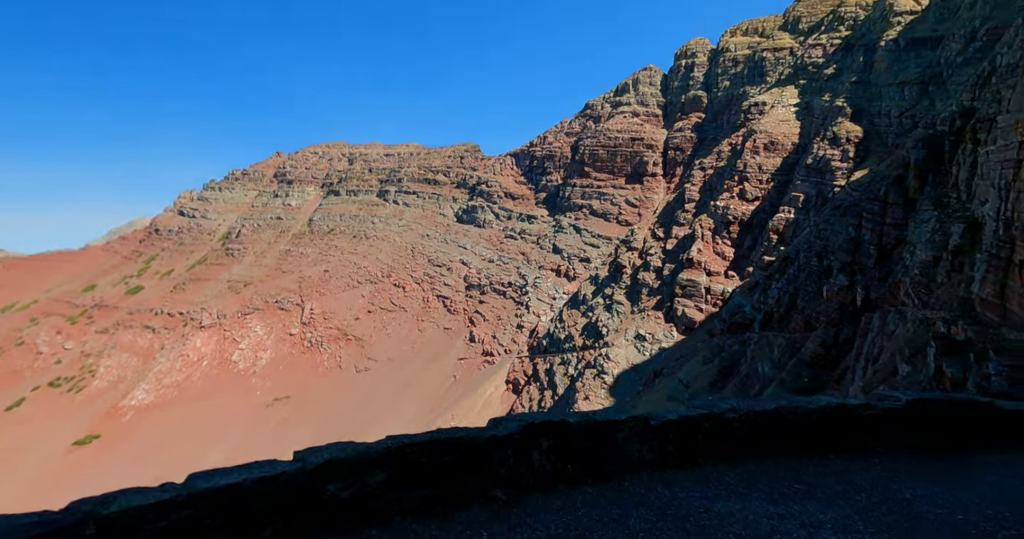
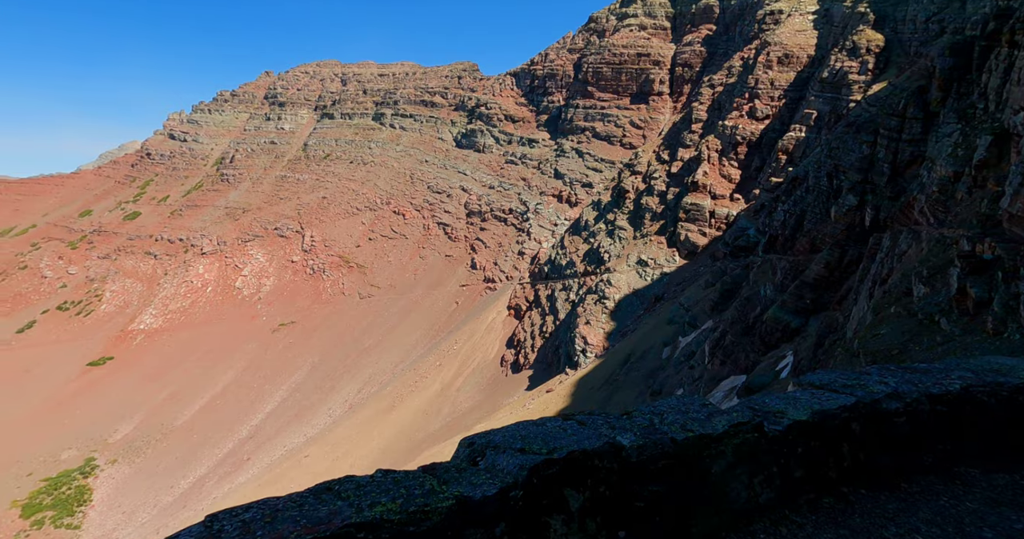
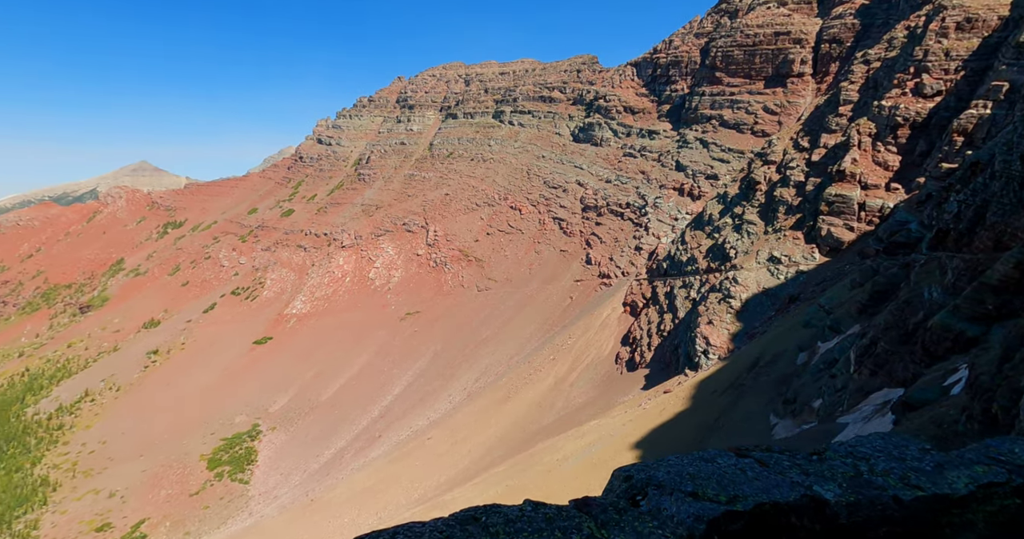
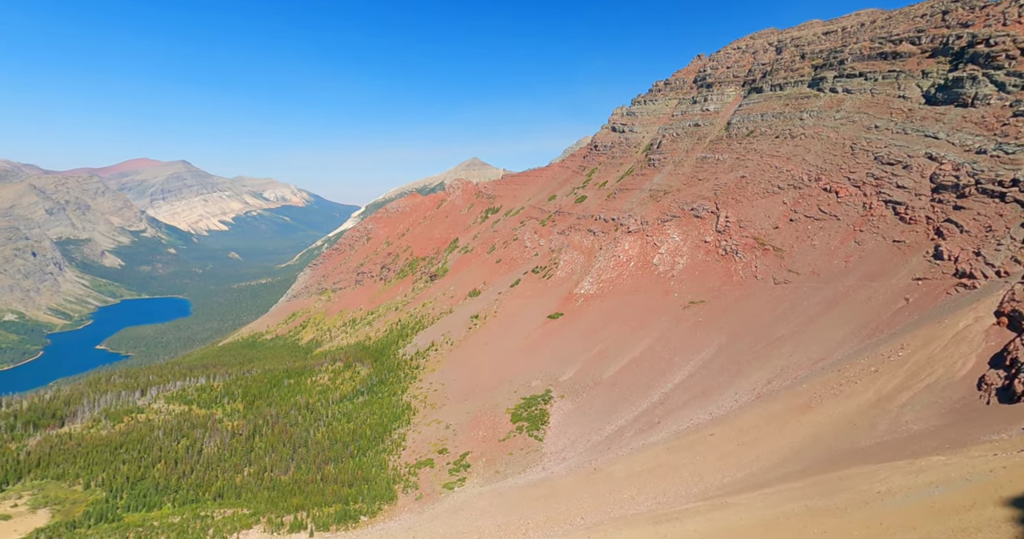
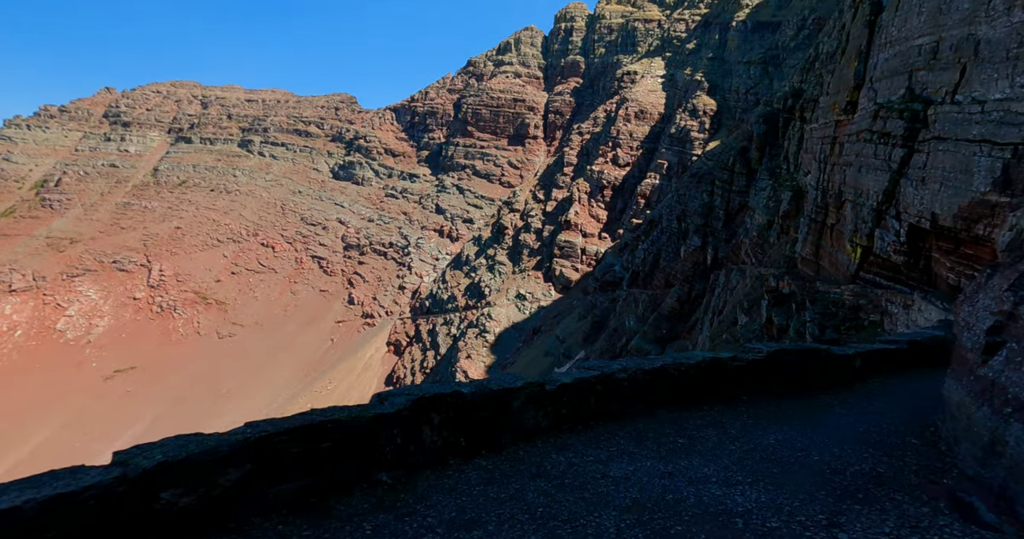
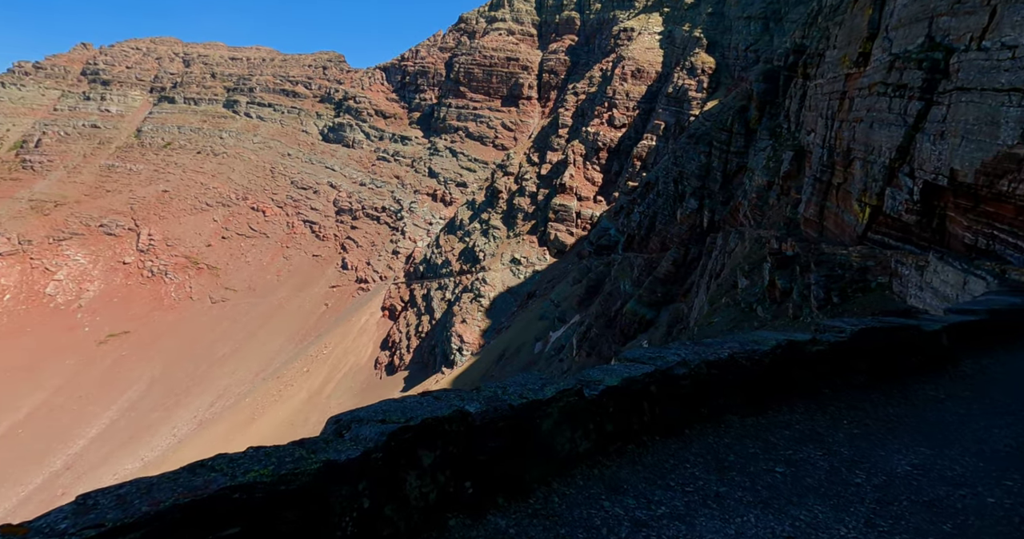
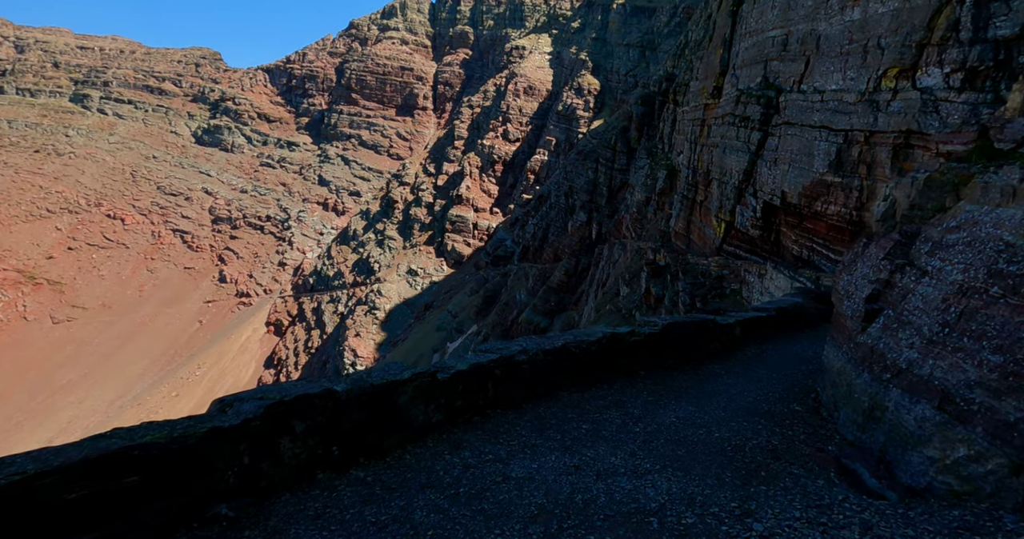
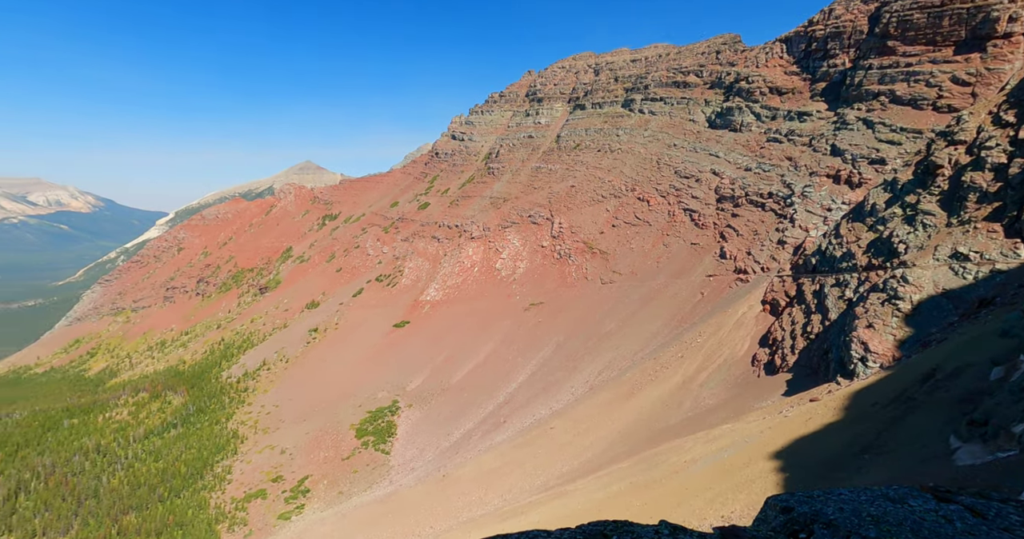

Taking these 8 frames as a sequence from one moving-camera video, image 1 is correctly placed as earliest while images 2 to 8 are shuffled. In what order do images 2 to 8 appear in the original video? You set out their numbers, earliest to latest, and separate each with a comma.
5, 7, 6, 2, 3, 8, 4
